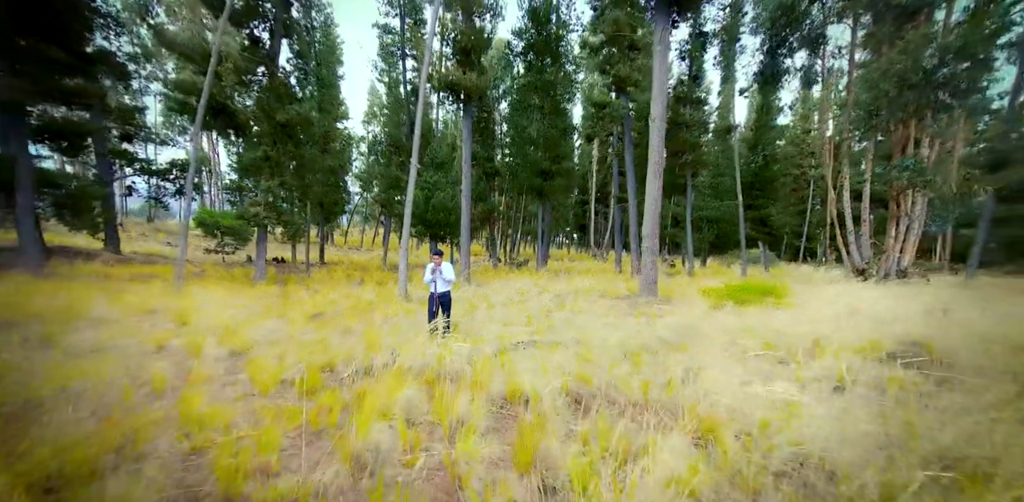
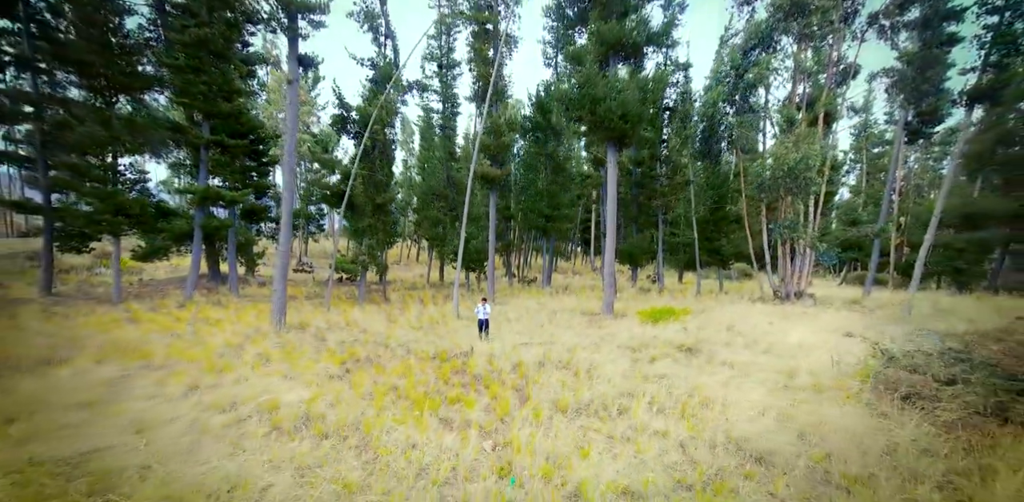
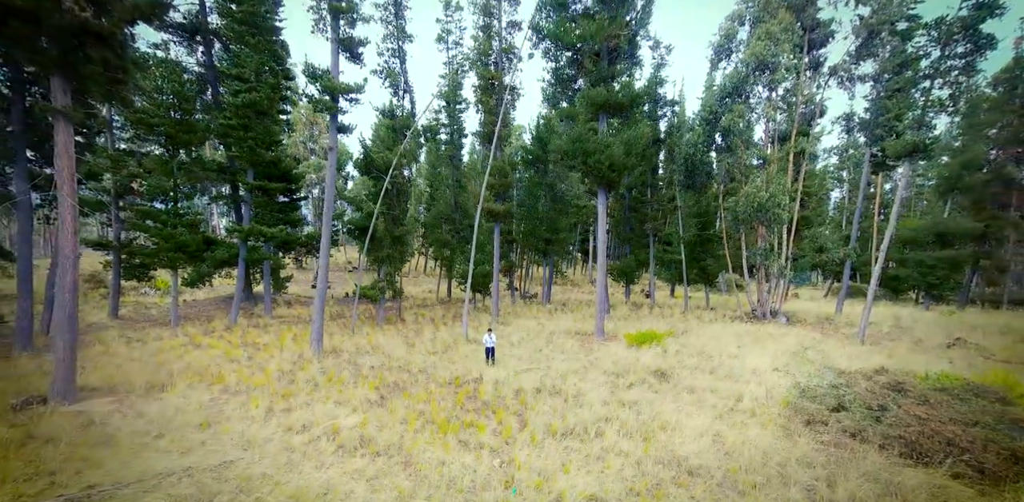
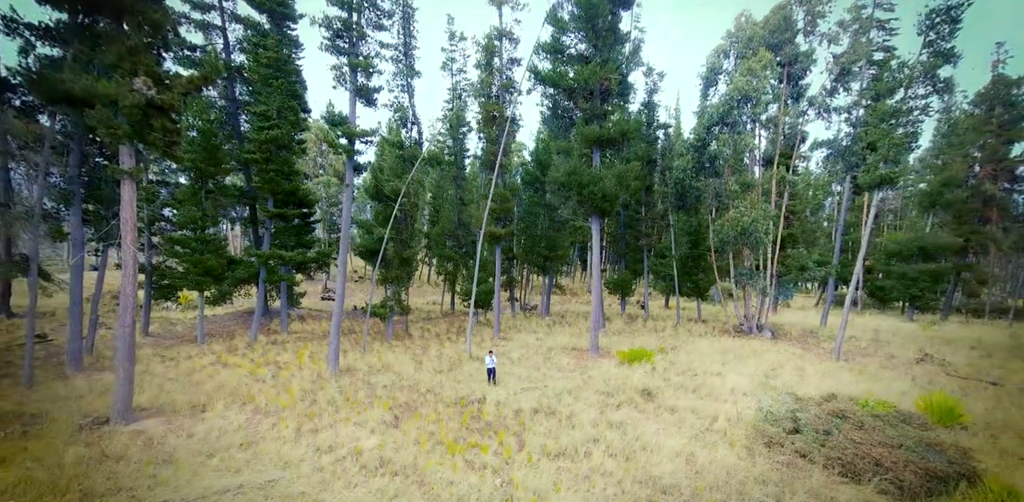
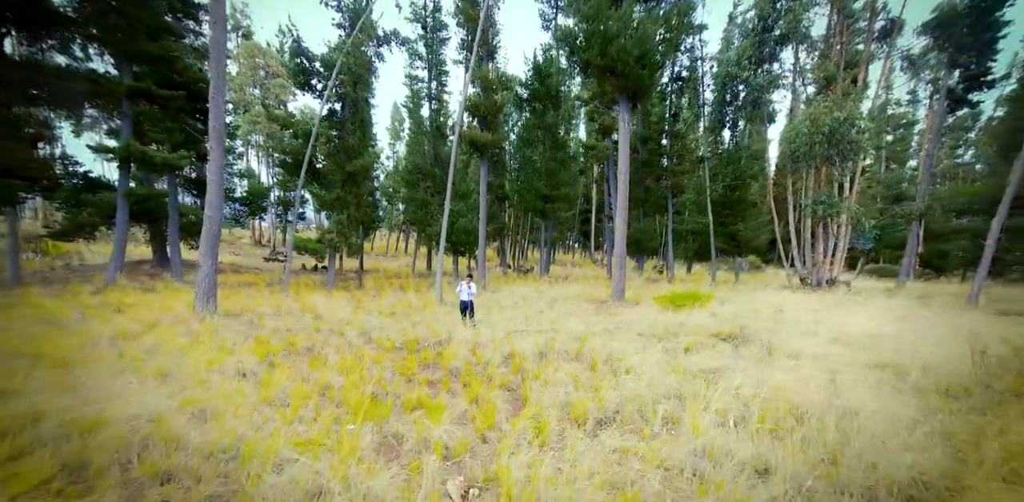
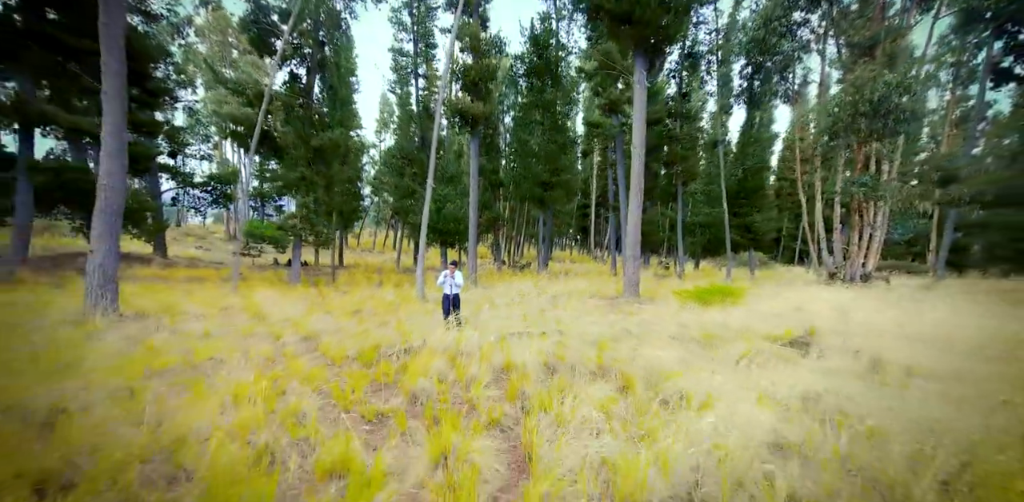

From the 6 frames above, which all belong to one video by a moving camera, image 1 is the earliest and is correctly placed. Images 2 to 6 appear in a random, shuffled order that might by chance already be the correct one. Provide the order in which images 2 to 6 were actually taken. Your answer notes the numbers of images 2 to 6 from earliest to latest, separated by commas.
6, 5, 2, 3, 4
